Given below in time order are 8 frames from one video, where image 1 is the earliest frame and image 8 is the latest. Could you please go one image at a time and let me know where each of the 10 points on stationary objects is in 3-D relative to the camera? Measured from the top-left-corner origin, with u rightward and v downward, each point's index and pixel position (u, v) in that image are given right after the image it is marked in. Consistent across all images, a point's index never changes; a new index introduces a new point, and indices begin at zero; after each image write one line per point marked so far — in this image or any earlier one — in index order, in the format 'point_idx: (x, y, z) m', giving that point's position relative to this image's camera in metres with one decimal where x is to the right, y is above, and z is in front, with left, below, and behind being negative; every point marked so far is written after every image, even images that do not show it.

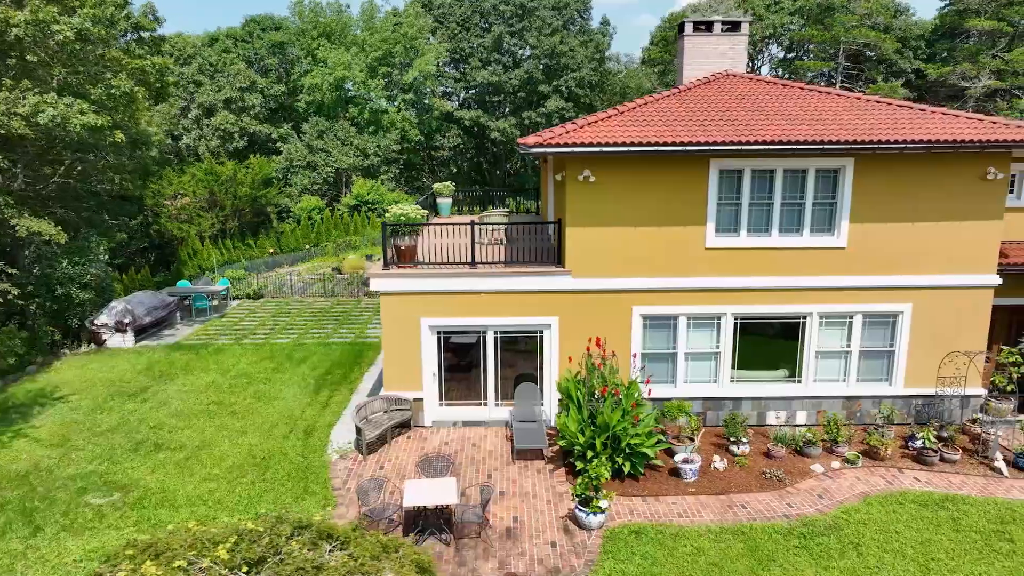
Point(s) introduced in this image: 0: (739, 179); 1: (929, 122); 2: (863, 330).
0: (+4.4, +2.1, +12.9) m
1: (+8.0, +3.2, +12.8) m
2: (+7.0, -0.8, +13.3) m
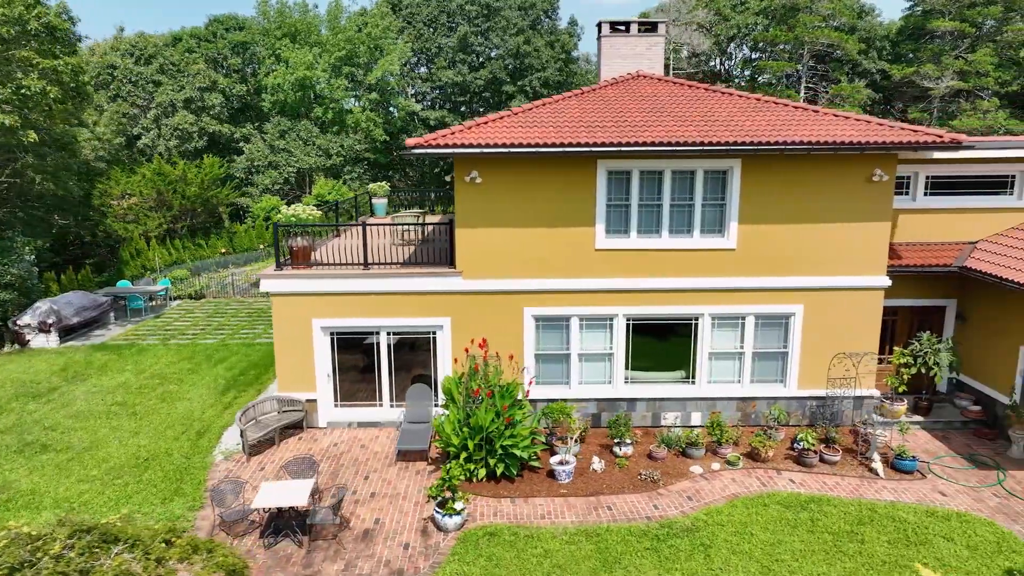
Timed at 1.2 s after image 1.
0: (+2.2, +2.1, +12.9) m
1: (+5.8, +3.2, +12.8) m
2: (+4.9, -0.9, +13.4) m
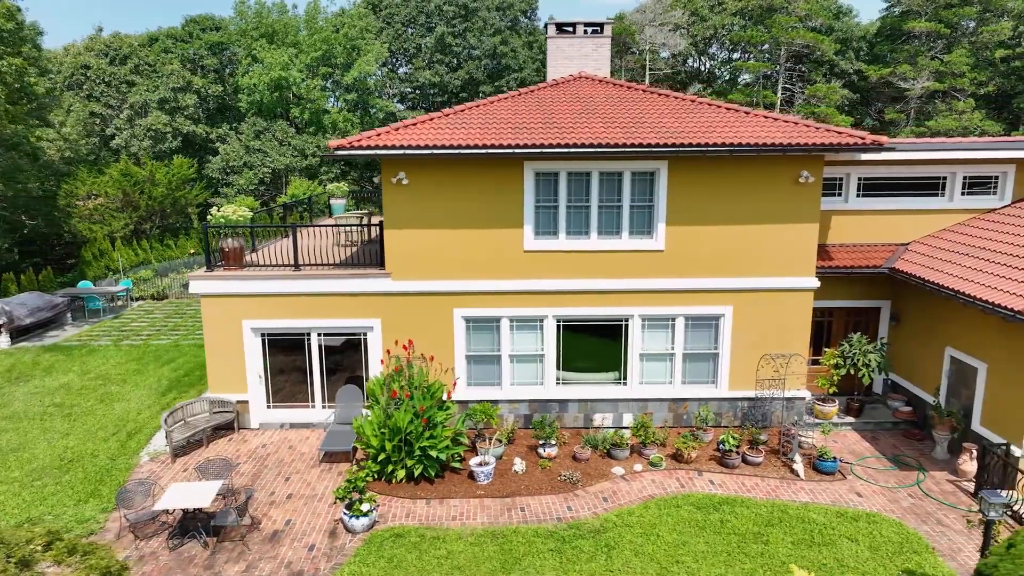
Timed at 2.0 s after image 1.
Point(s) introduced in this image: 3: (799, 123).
0: (+0.9, +2.1, +12.9) m
1: (+4.4, +3.1, +12.8) m
2: (+3.5, -0.9, +13.4) m
3: (+5.5, +3.1, +12.7) m
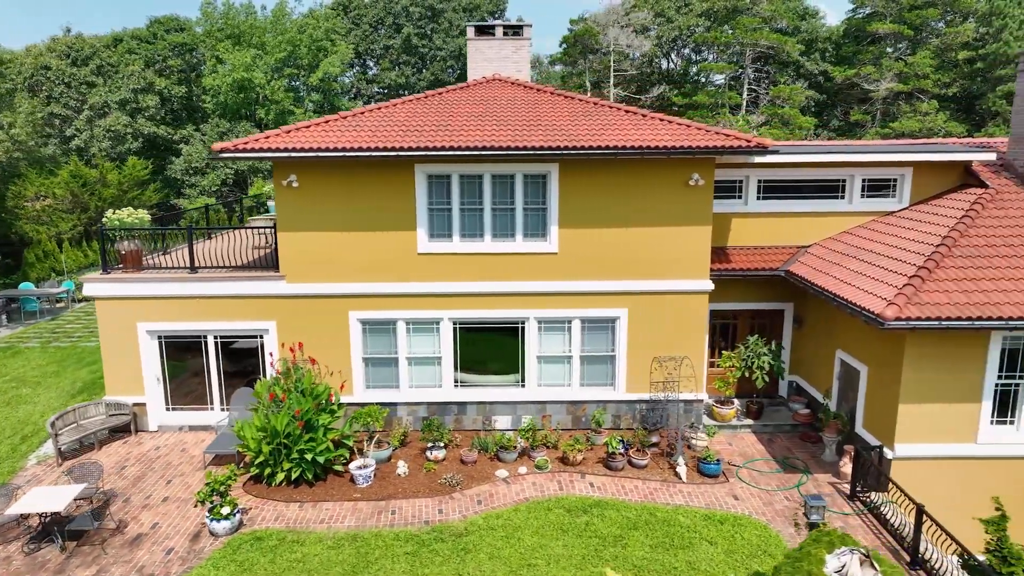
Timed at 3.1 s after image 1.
0: (-1.2, +2.0, +12.9) m
1: (+2.4, +3.1, +12.8) m
2: (+1.4, -0.9, +13.4) m
3: (+3.4, +3.1, +12.8) m
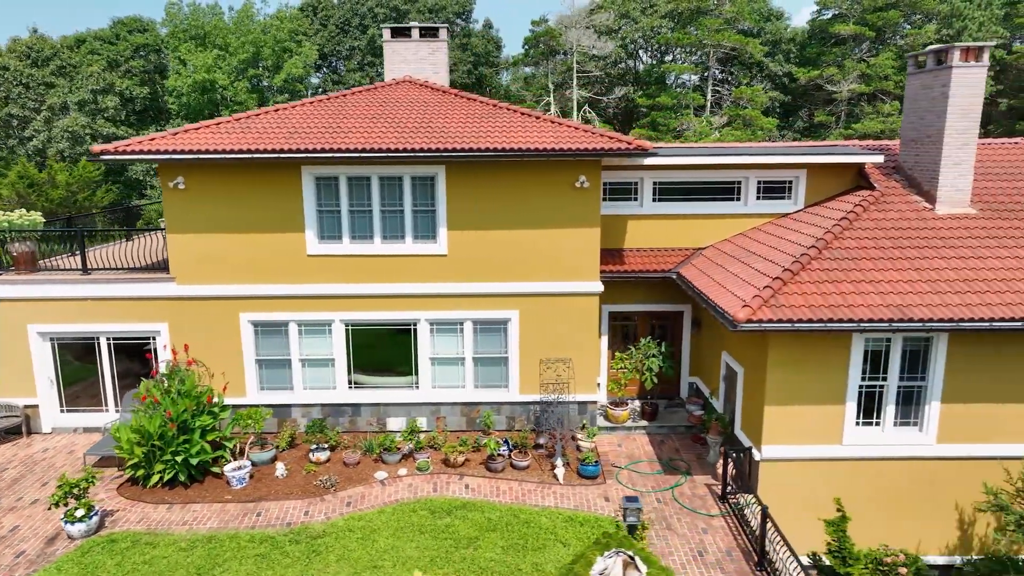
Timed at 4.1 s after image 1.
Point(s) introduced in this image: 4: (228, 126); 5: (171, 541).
0: (-3.4, +2.0, +12.9) m
1: (+0.2, +3.0, +12.8) m
2: (-0.7, -1.0, +13.4) m
3: (+1.2, +3.1, +12.8) m
4: (-5.6, +3.2, +13.2) m
5: (-5.0, -3.7, +9.9) m
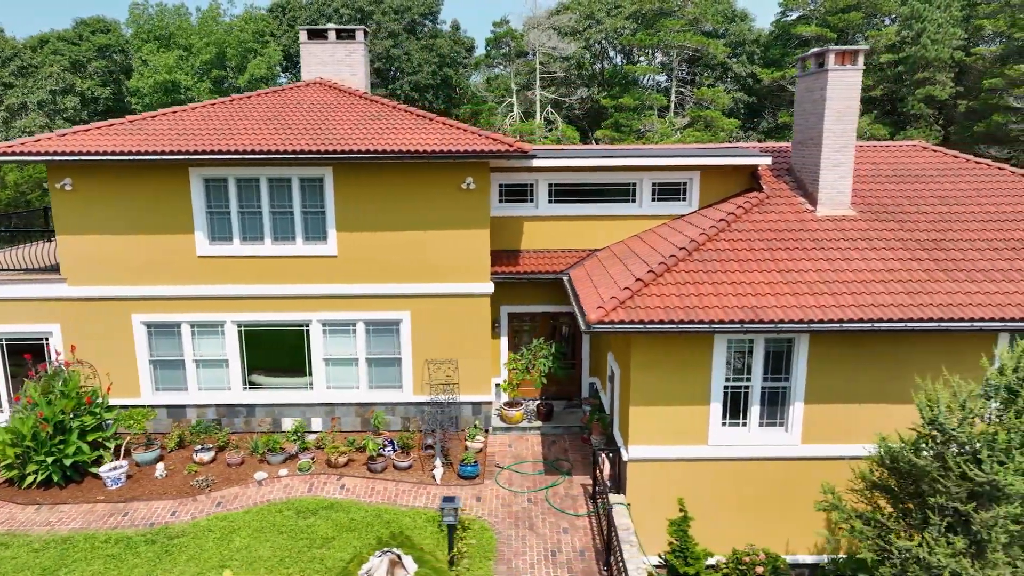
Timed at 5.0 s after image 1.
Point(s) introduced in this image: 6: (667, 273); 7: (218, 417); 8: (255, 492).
0: (-5.5, +2.0, +13.0) m
1: (-1.9, +3.0, +12.9) m
2: (-2.9, -1.0, +13.5) m
3: (-0.9, +3.0, +12.9) m
4: (-7.7, +3.2, +13.2) m
5: (-7.2, -3.8, +9.9) m
6: (+2.5, +0.2, +10.8) m
7: (-6.0, -2.7, +13.7) m
8: (-4.4, -3.5, +11.4) m
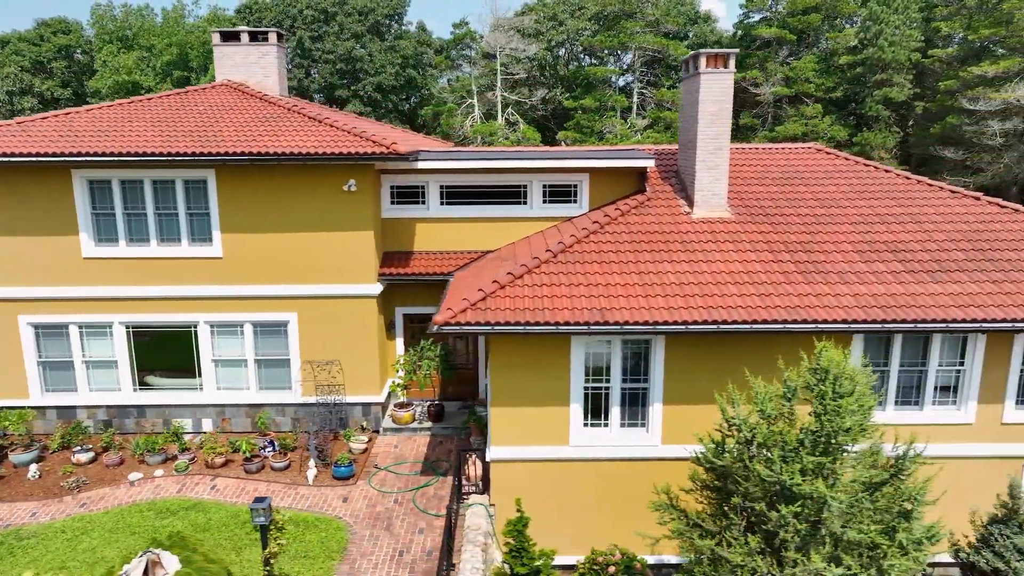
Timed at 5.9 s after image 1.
0: (-7.8, +1.9, +13.0) m
1: (-4.2, +3.0, +13.0) m
2: (-5.1, -1.0, +13.5) m
3: (-3.2, +3.0, +12.9) m
4: (-10.0, +3.2, +13.2) m
5: (-9.4, -3.8, +9.9) m
6: (+0.2, +0.2, +10.8) m
7: (-8.3, -2.7, +13.7) m
8: (-6.6, -3.5, +11.5) m
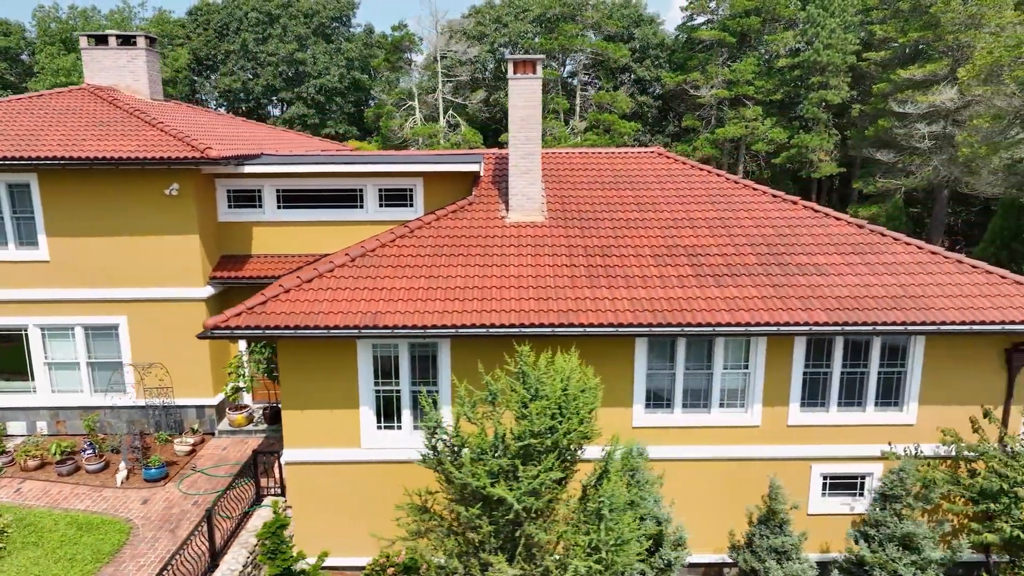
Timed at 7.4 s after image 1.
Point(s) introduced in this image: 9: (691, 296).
0: (-11.2, +1.9, +13.0) m
1: (-7.6, +2.9, +13.0) m
2: (-8.6, -1.1, +13.6) m
3: (-6.6, +2.9, +13.0) m
4: (-13.4, +3.1, +13.3) m
5: (-12.8, -3.8, +9.9) m
6: (-3.2, +0.2, +10.9) m
7: (-11.7, -2.8, +13.7) m
8: (-10.1, -3.6, +11.5) m
9: (+2.8, -0.1, +10.5) m
